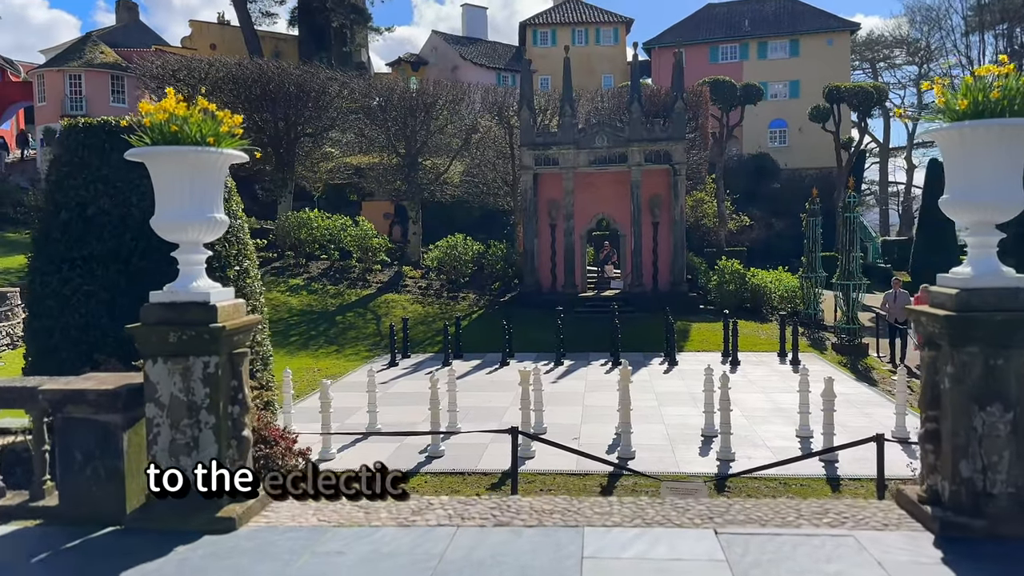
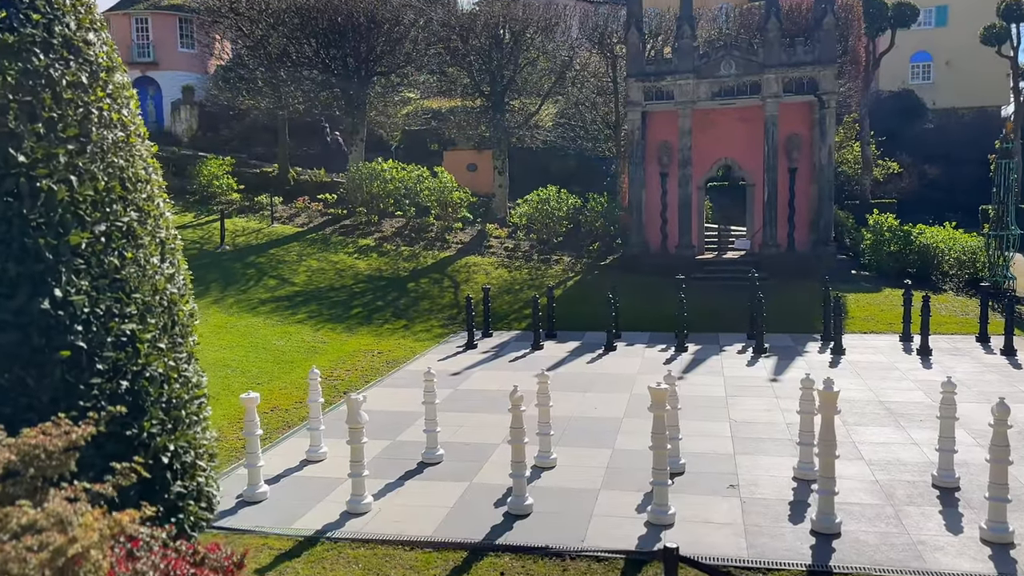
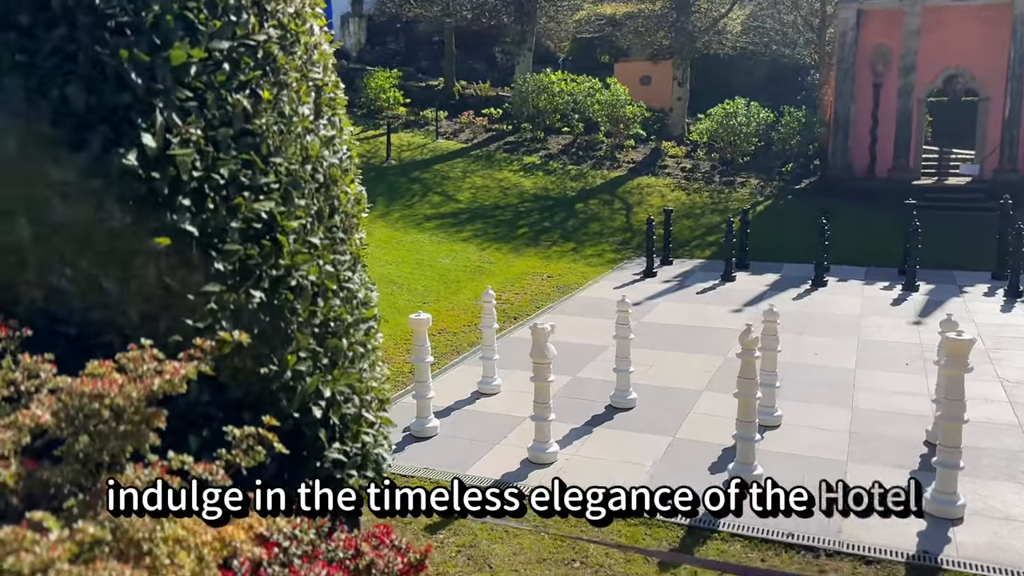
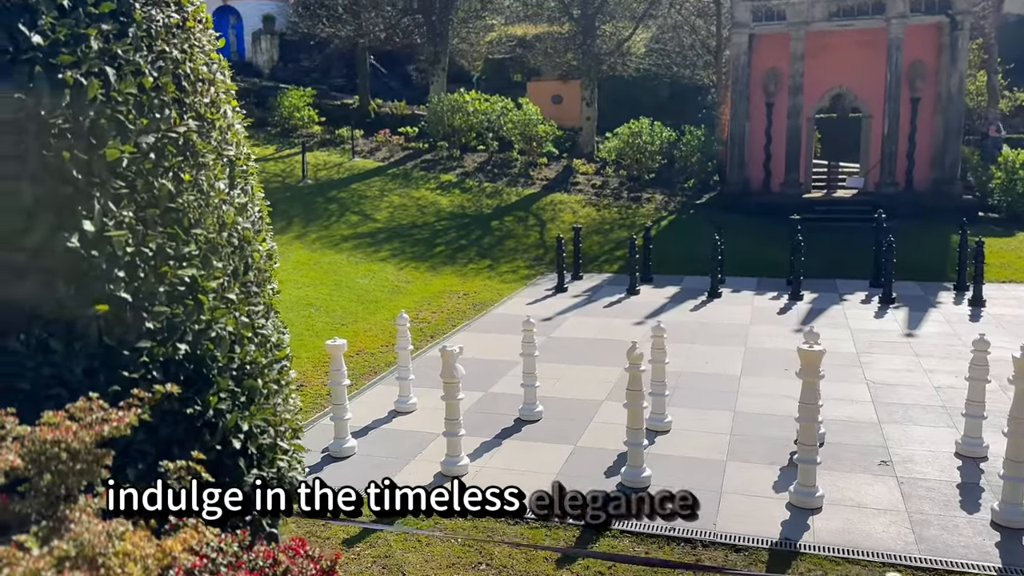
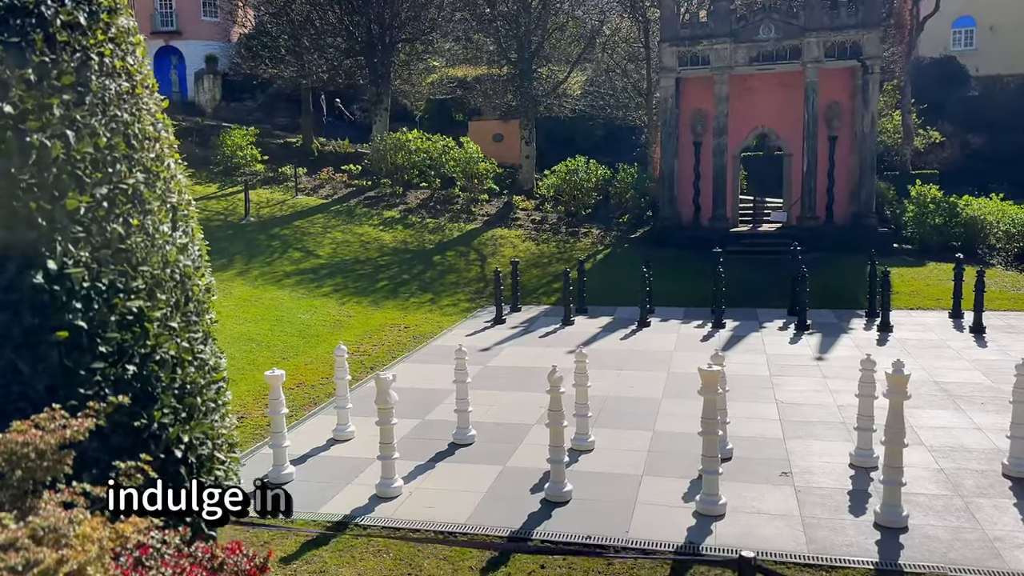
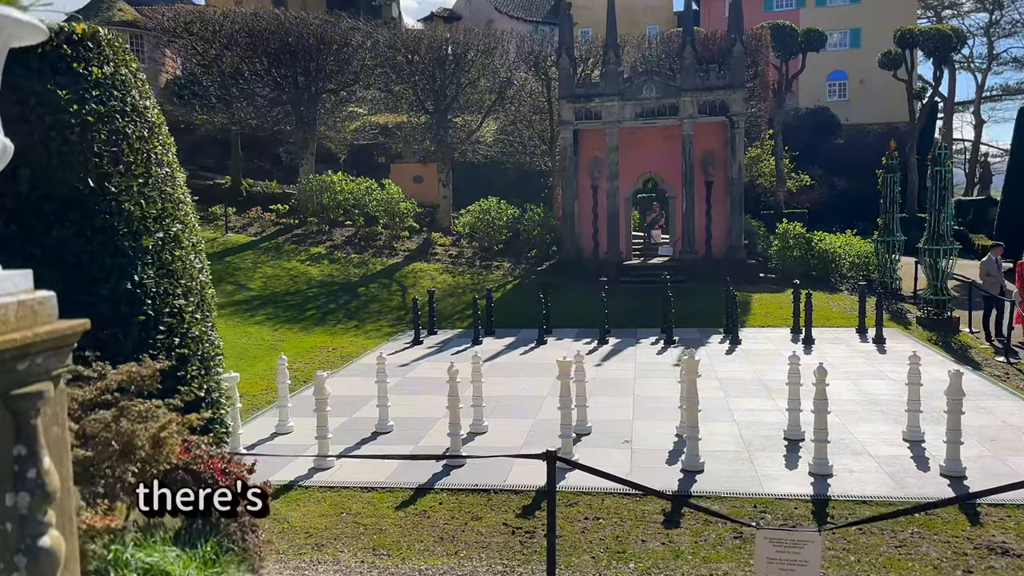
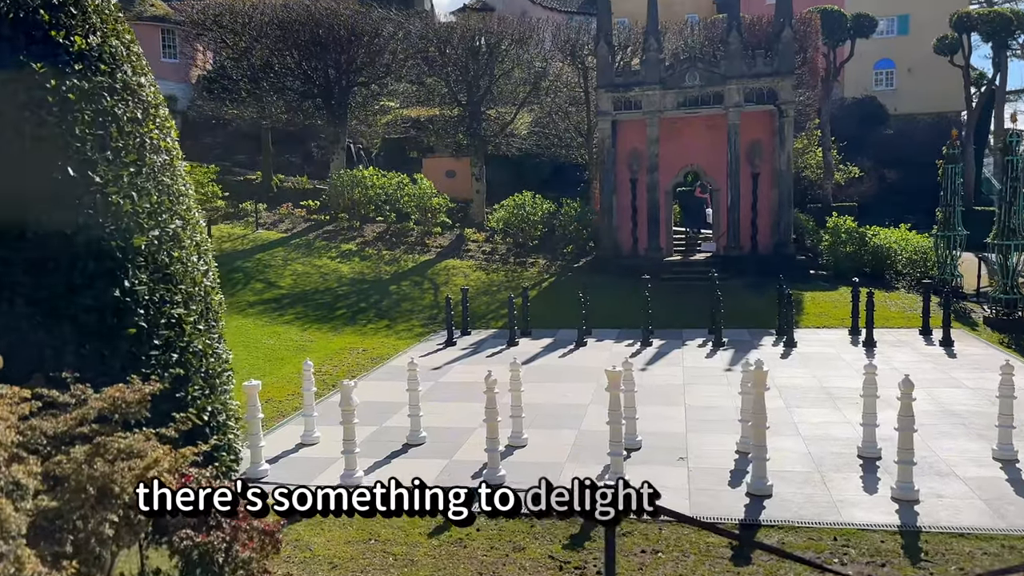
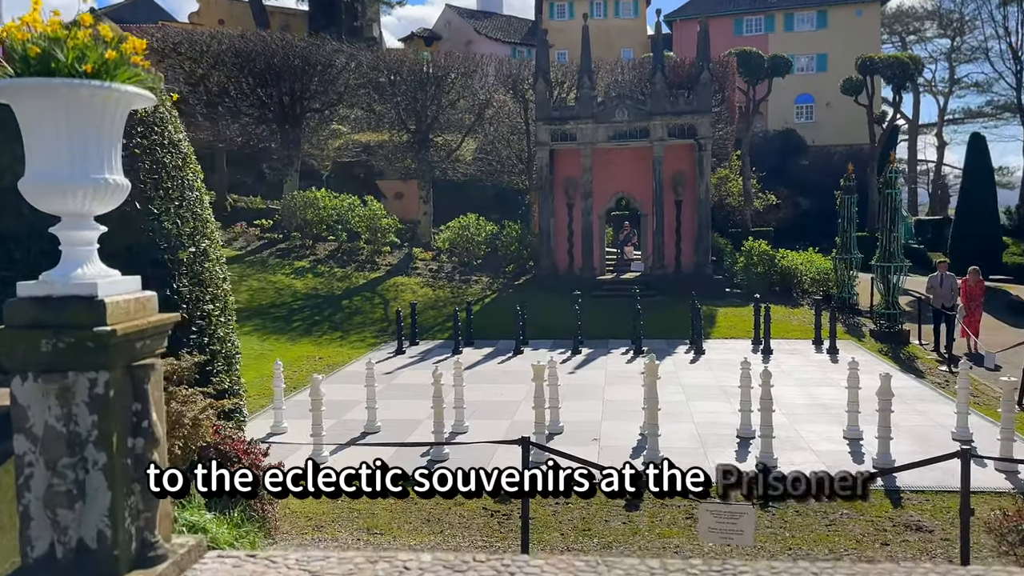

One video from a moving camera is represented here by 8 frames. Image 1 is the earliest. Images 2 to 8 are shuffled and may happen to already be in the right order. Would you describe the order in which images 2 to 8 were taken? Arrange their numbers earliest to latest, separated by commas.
8, 6, 7, 2, 5, 4, 3
